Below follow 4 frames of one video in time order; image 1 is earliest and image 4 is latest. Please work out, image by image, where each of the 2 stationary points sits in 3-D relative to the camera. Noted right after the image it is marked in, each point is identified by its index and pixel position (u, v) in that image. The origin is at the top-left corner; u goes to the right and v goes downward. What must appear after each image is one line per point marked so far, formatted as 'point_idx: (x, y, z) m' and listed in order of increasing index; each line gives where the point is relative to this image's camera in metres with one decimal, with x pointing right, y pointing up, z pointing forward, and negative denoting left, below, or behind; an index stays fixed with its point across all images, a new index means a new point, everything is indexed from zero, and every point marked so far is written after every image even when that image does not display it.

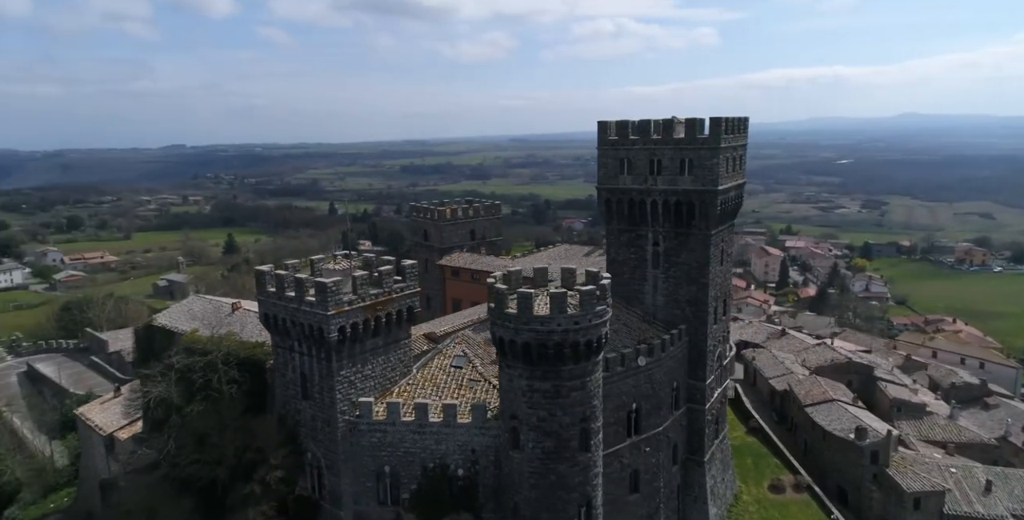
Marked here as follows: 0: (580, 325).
0: (+2.1, -1.8, +19.6) m
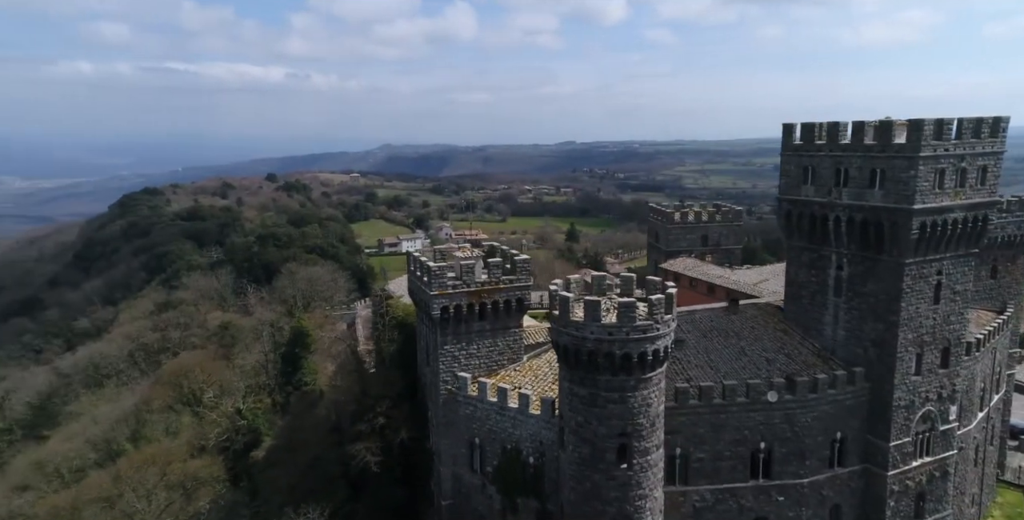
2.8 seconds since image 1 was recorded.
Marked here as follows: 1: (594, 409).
0: (+2.8, -2.1, +19.1) m
1: (+2.3, -4.2, +19.9) m
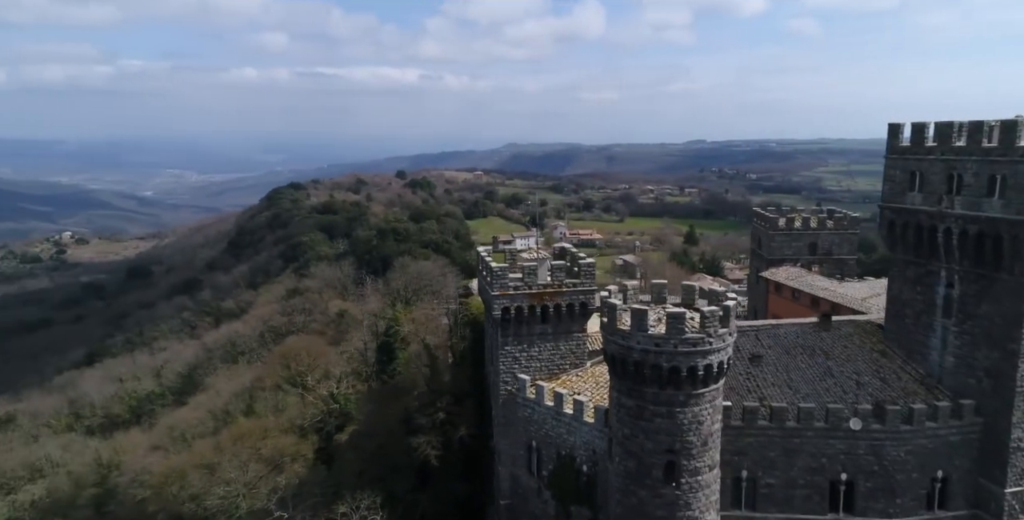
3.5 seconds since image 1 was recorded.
0: (+3.8, -2.2, +18.0) m
1: (+3.4, -4.3, +18.9) m
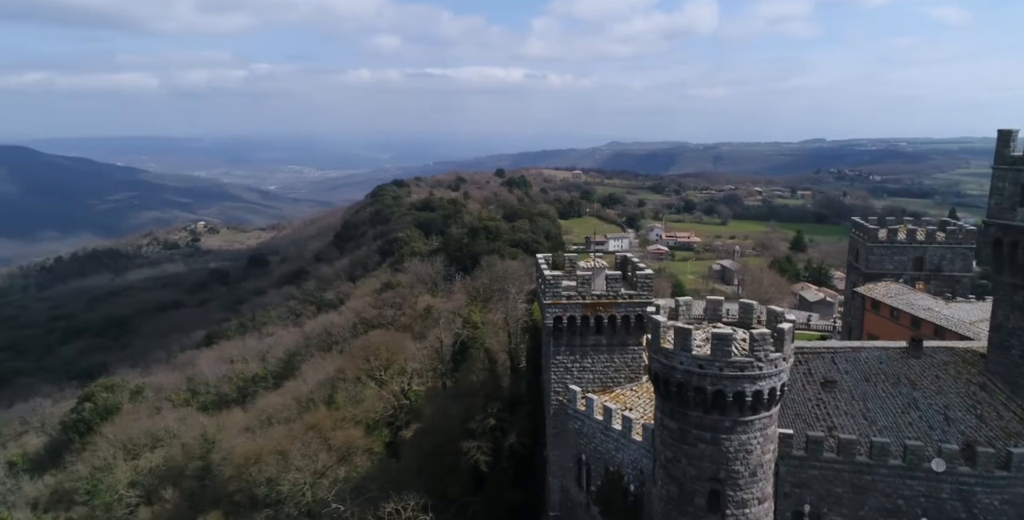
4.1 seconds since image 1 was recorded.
0: (+4.6, -2.6, +16.8) m
1: (+4.3, -4.7, +17.7) m
